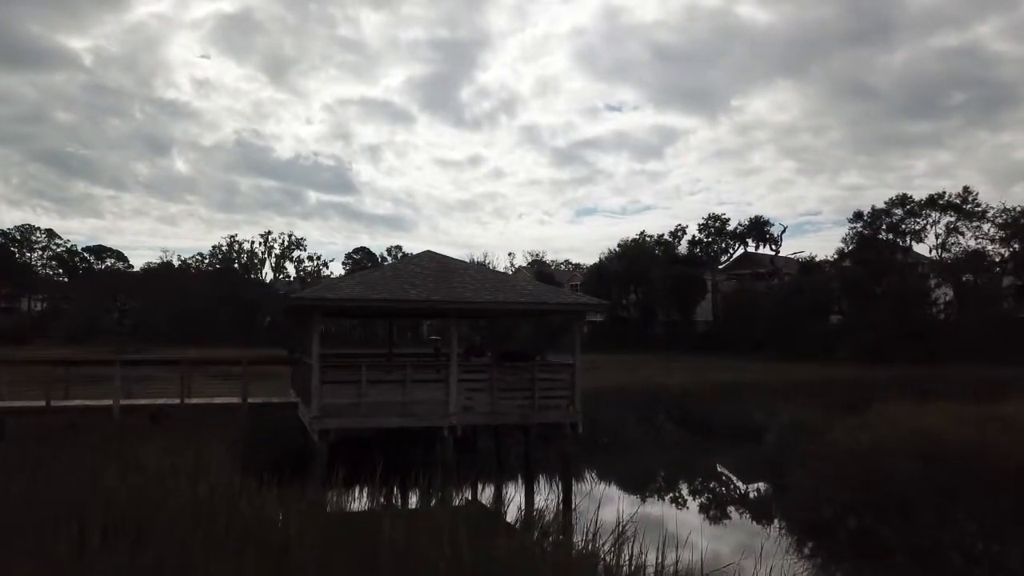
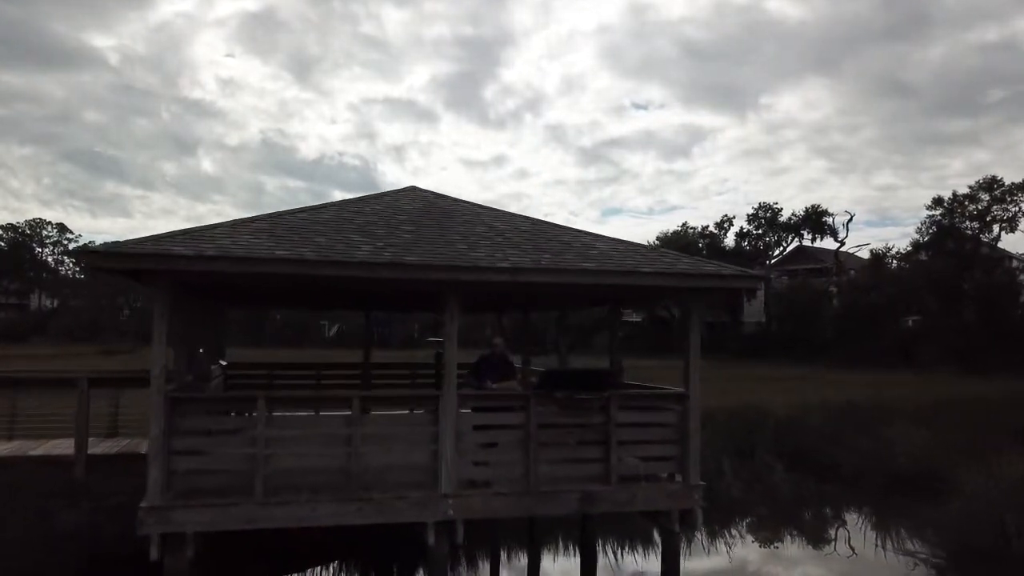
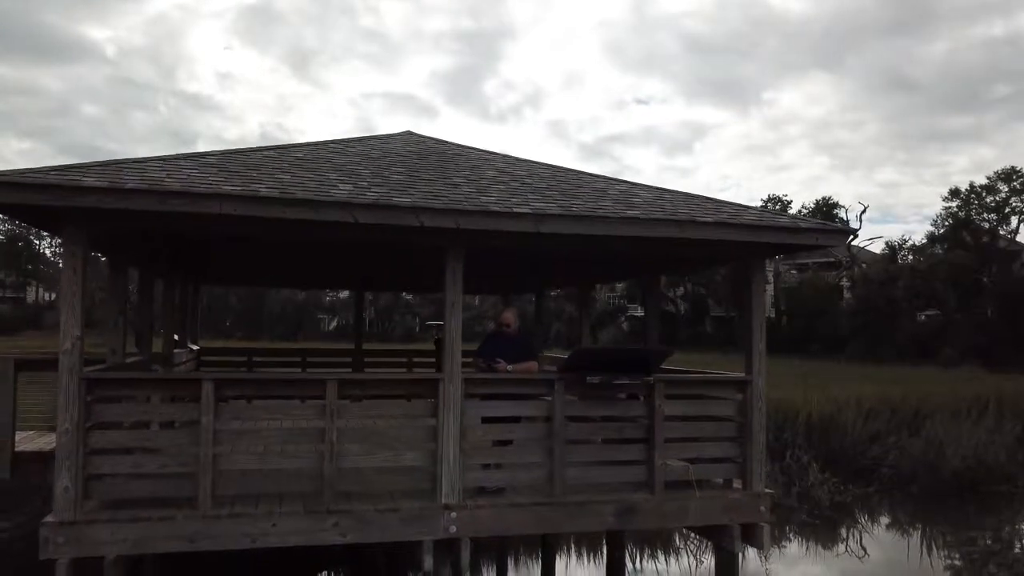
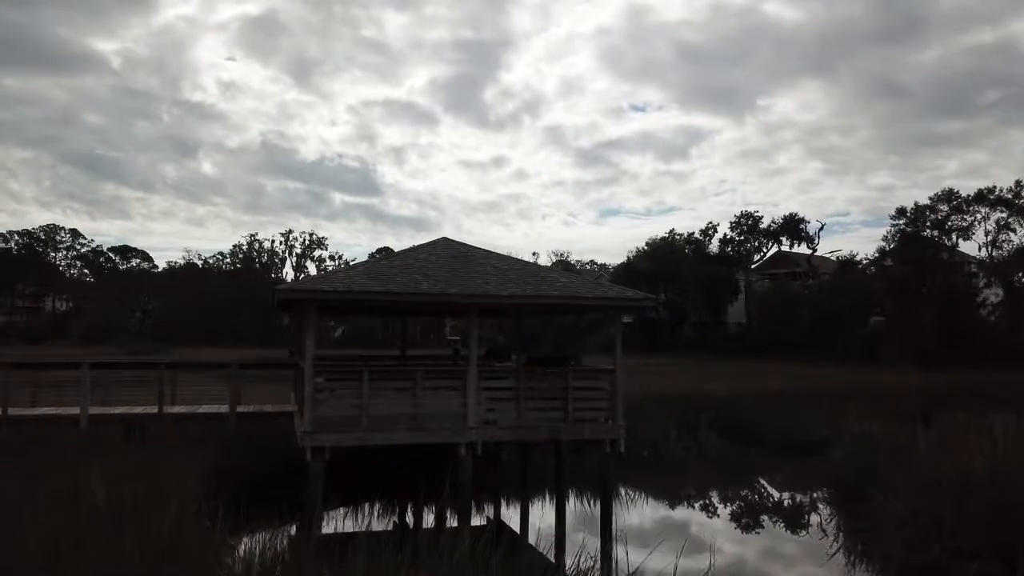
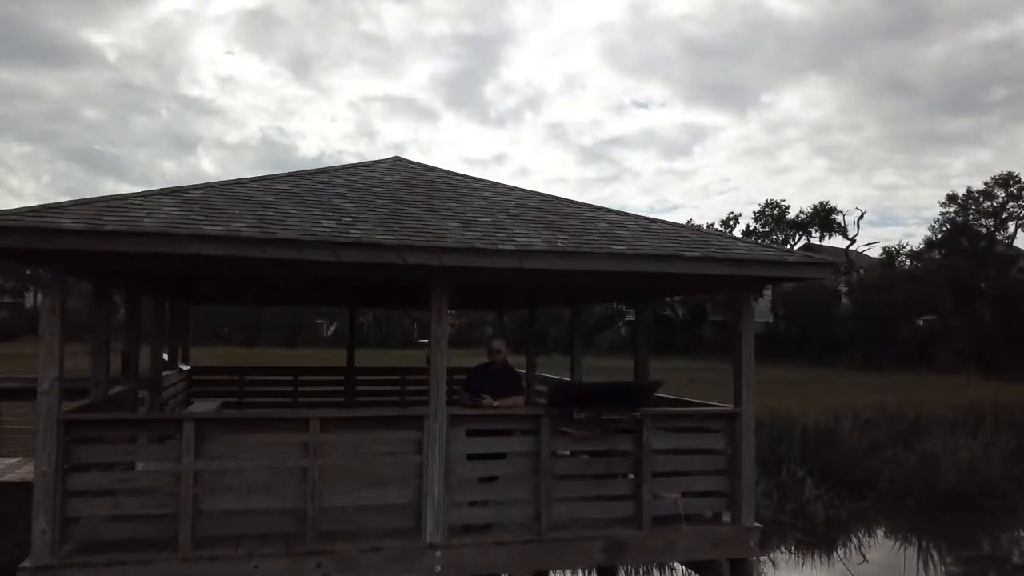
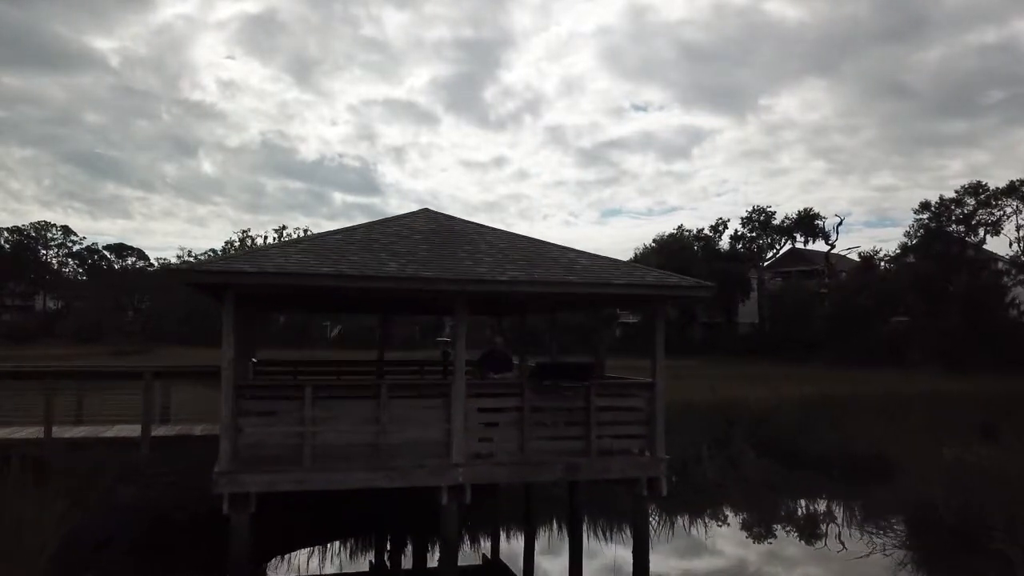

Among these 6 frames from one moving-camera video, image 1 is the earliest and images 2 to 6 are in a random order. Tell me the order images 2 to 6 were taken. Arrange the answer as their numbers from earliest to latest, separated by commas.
4, 6, 2, 5, 3
